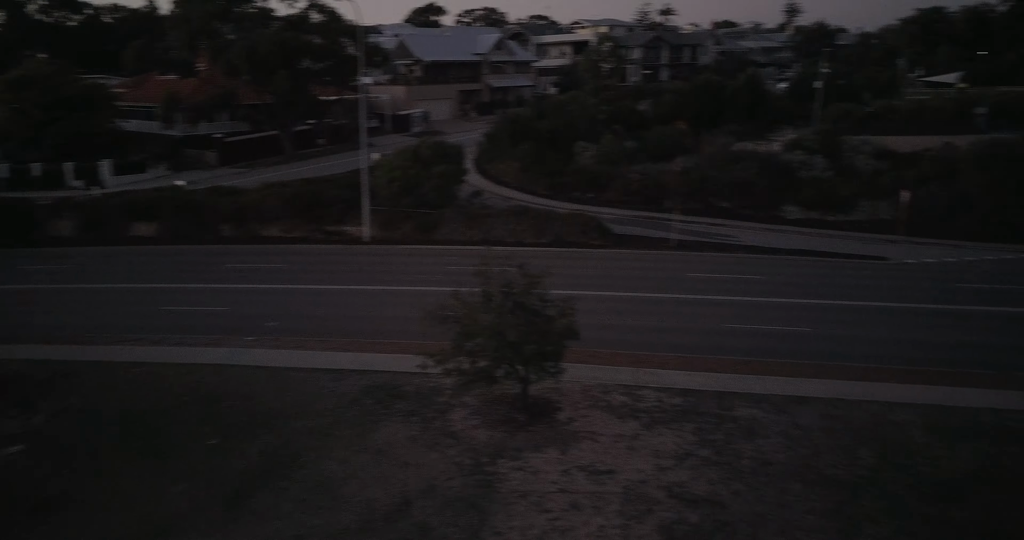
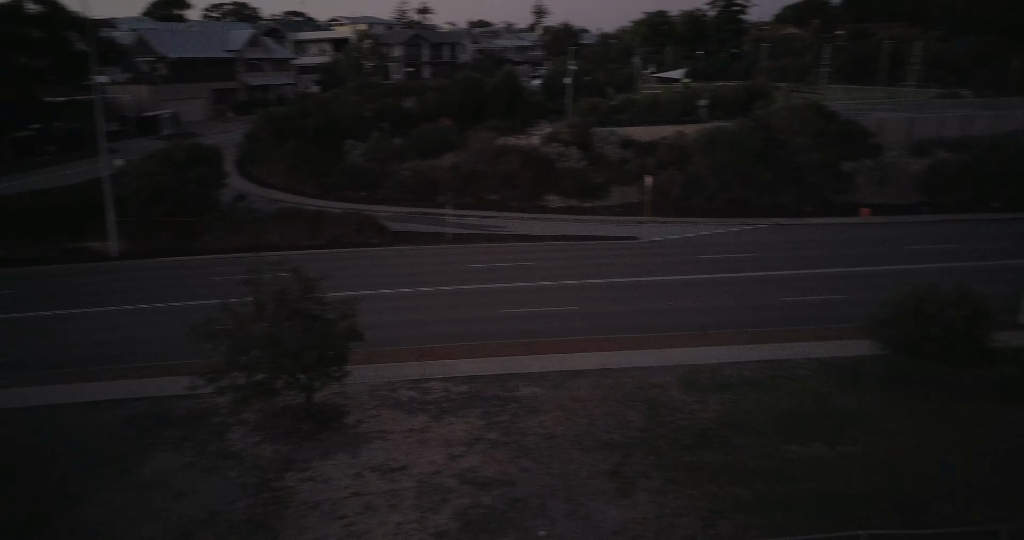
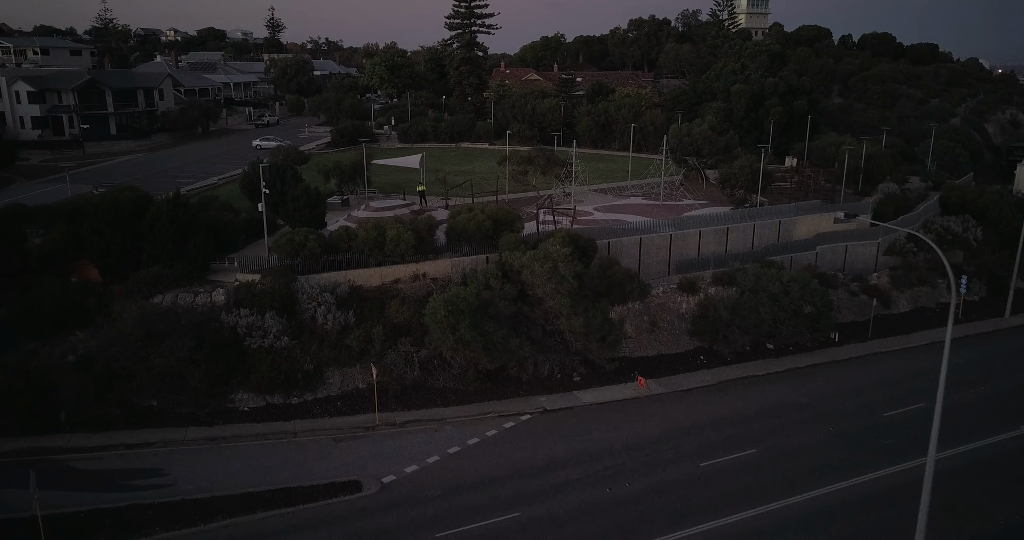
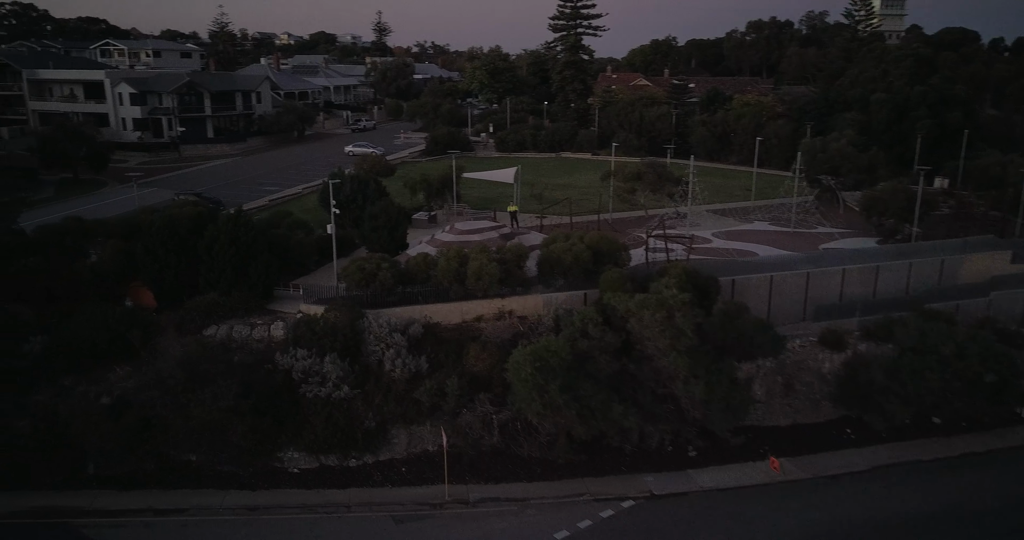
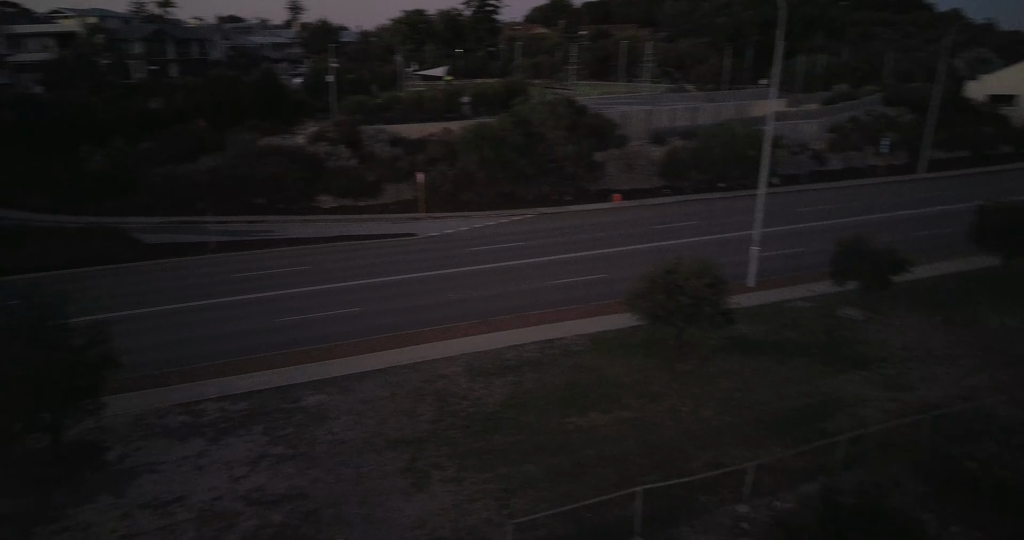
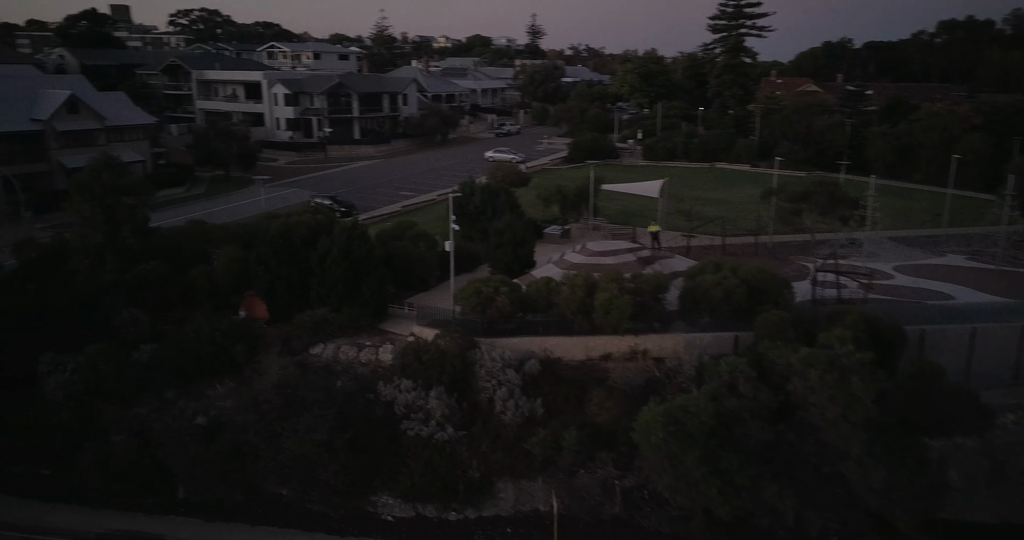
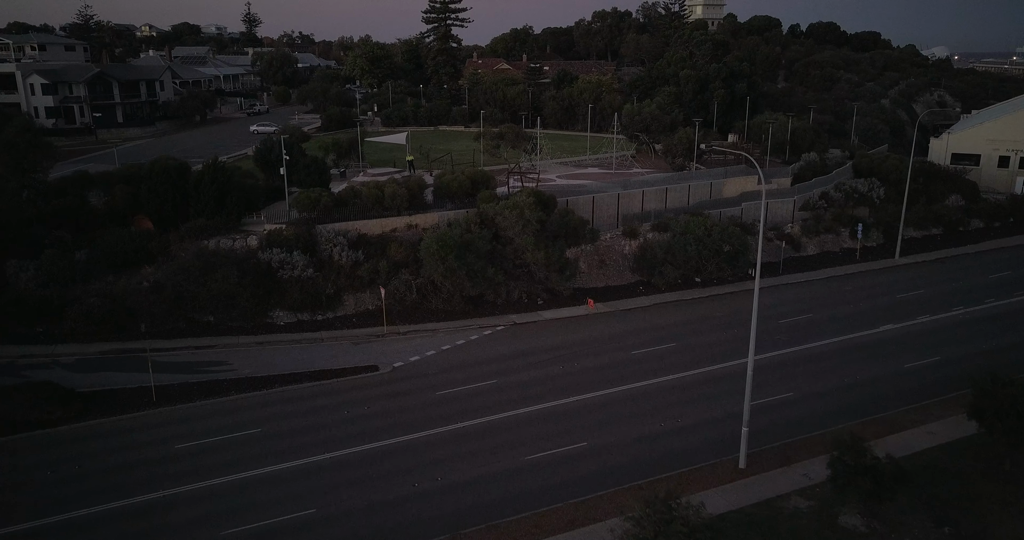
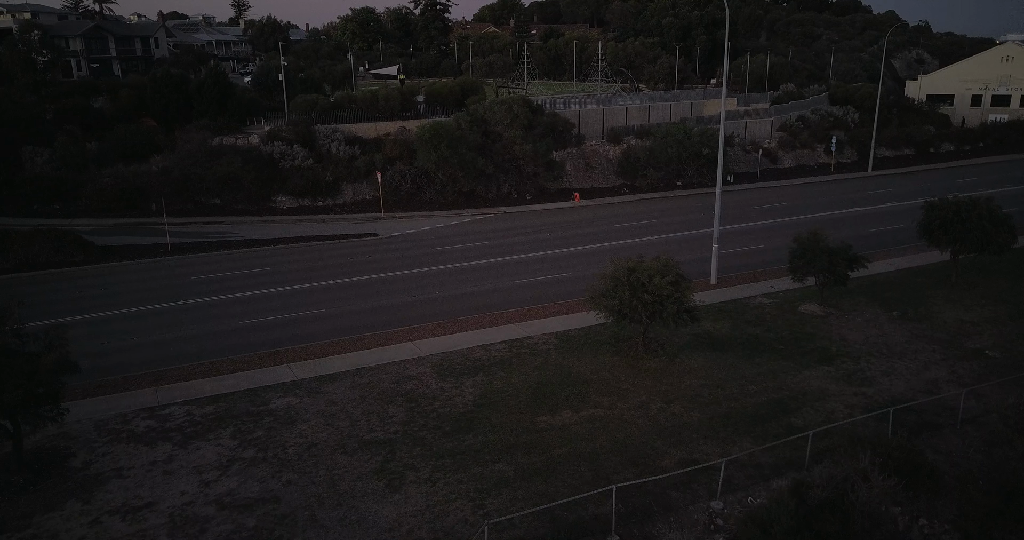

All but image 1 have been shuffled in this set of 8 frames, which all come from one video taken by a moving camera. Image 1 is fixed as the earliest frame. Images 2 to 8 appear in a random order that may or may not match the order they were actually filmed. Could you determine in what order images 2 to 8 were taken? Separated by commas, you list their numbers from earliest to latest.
2, 5, 8, 7, 3, 4, 6
